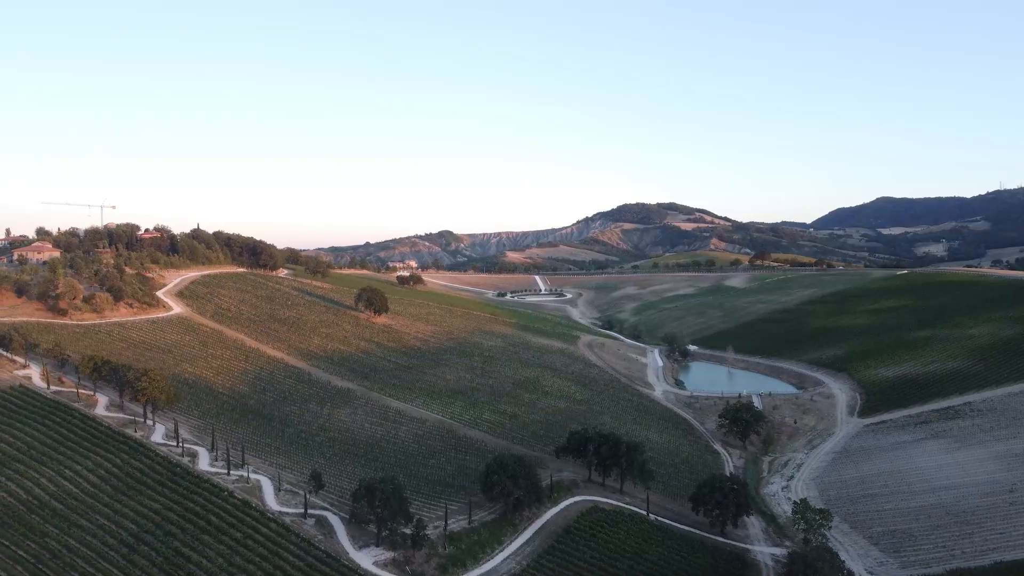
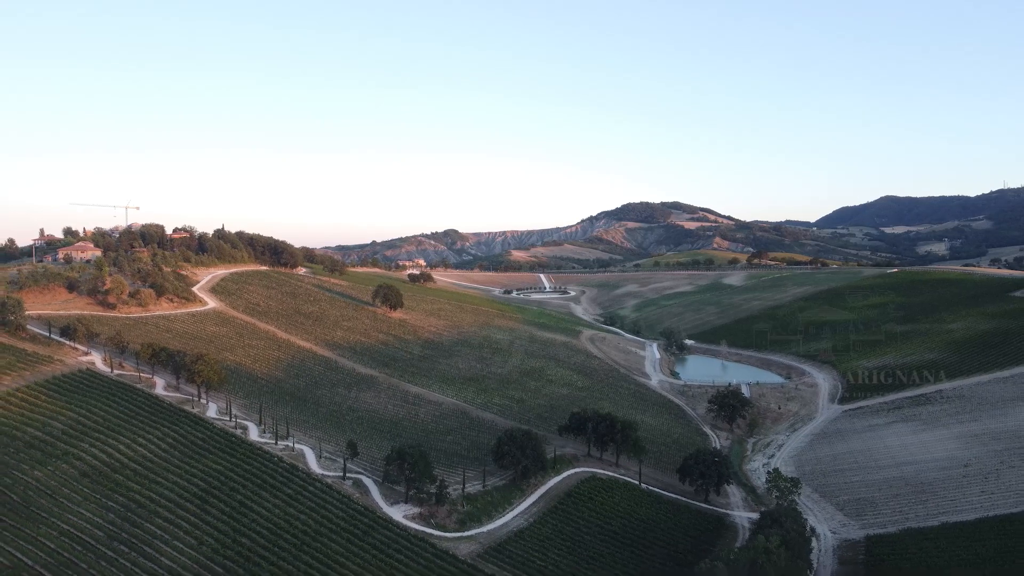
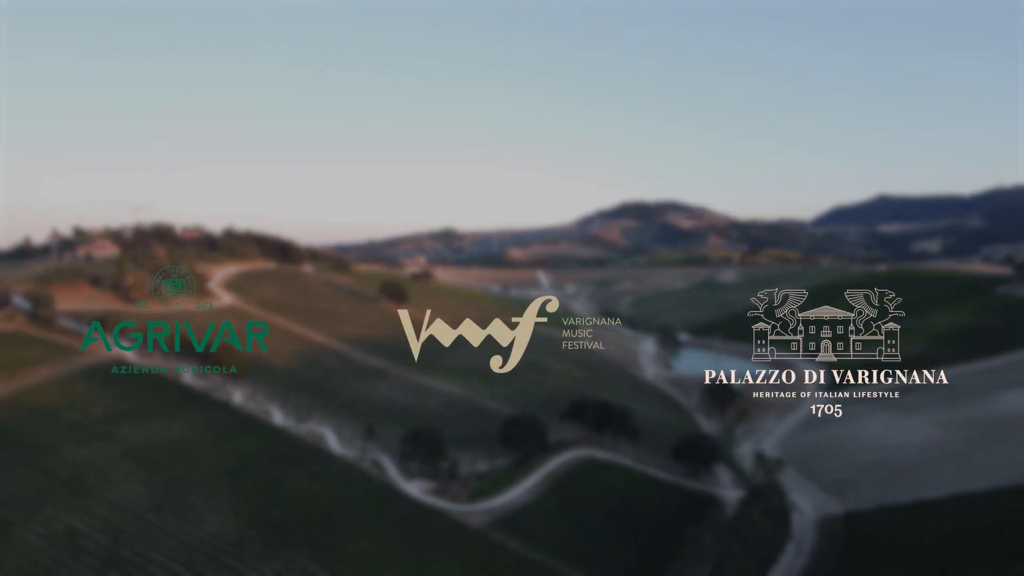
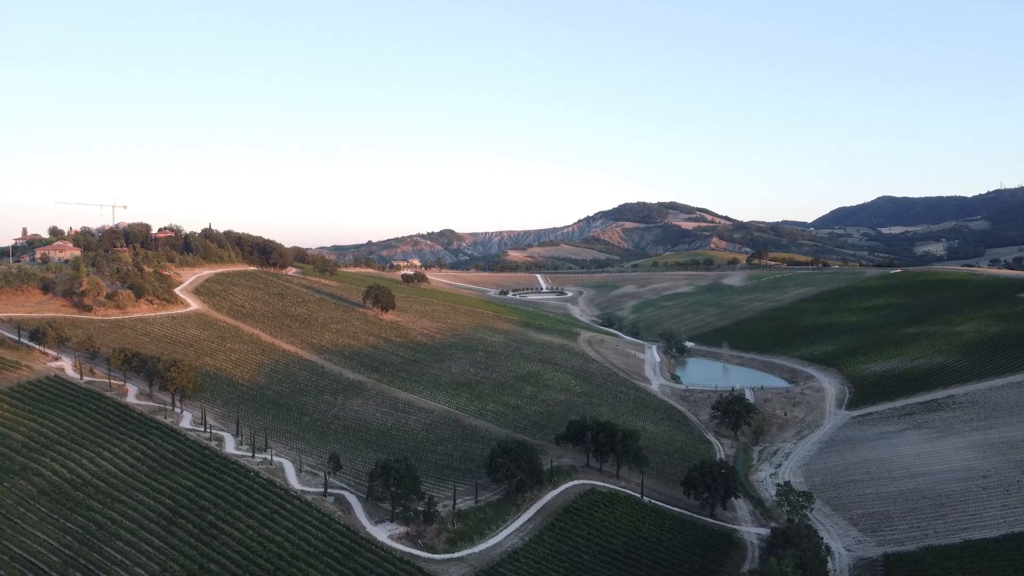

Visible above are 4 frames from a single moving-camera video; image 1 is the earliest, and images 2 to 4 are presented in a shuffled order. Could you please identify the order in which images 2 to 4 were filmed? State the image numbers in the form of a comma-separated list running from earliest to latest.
4, 2, 3
